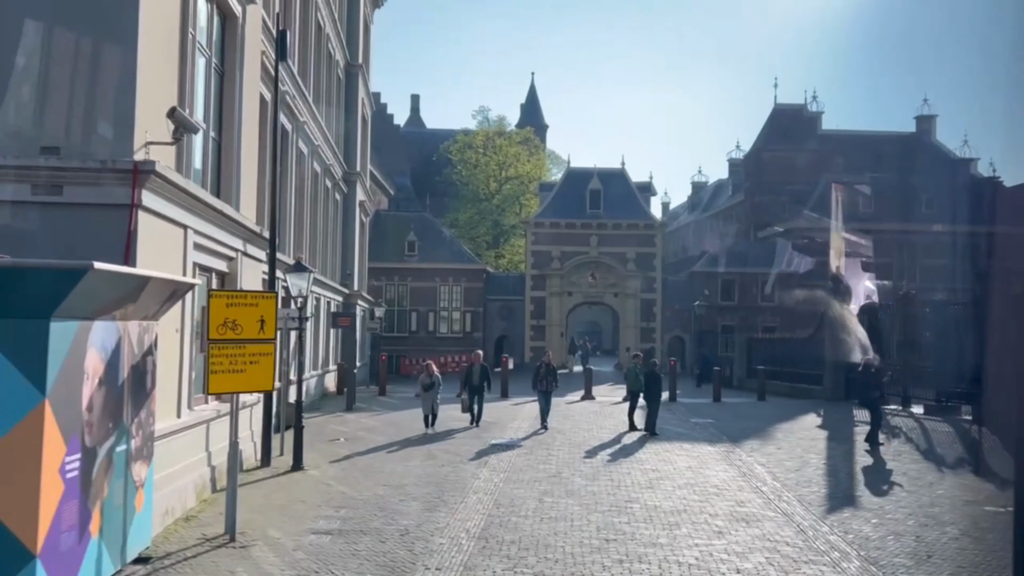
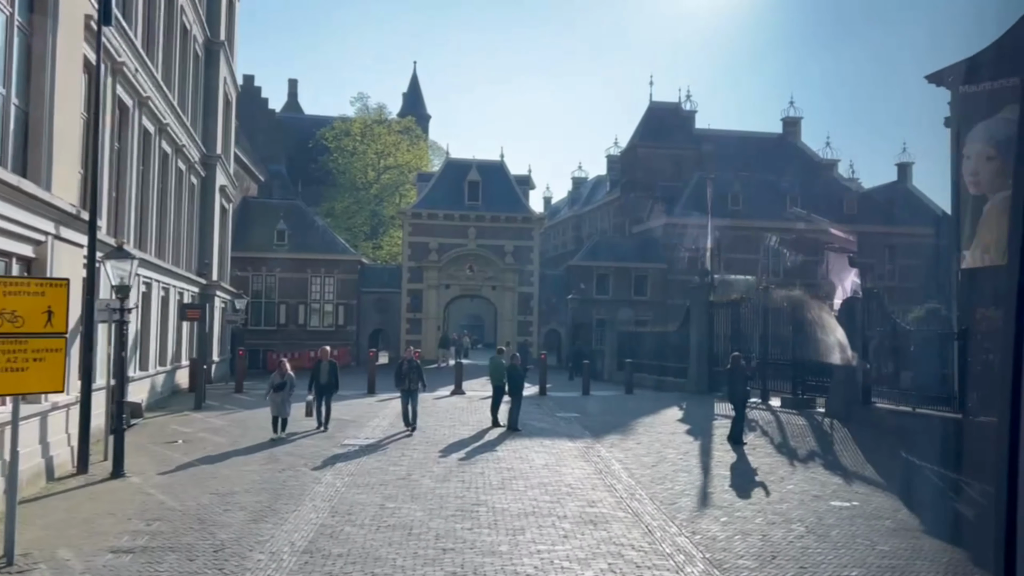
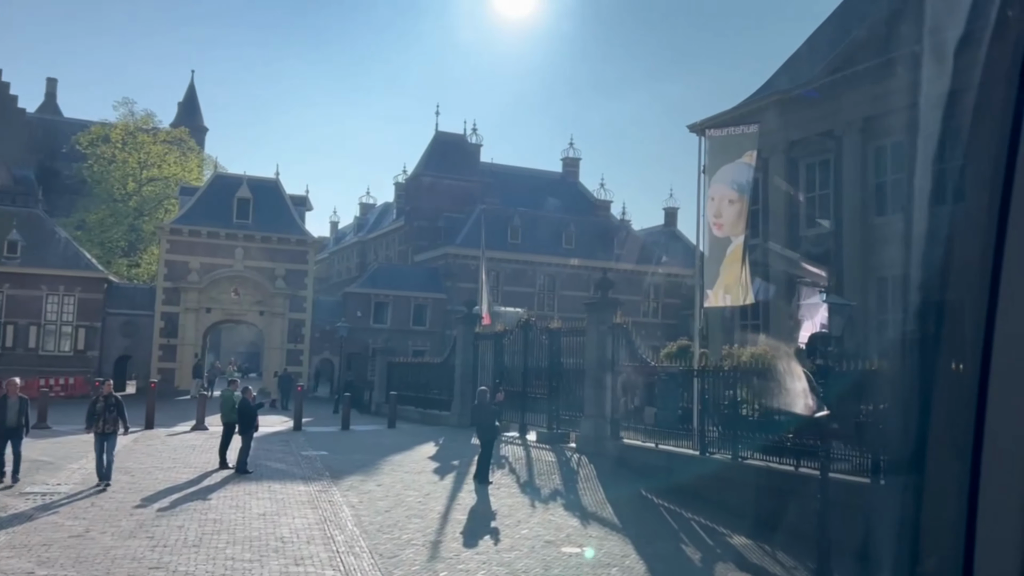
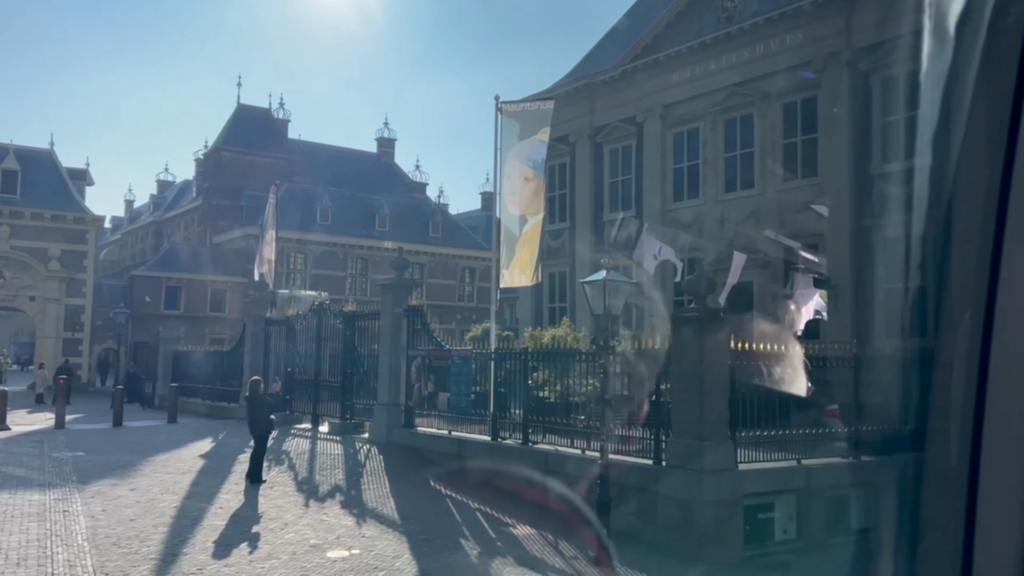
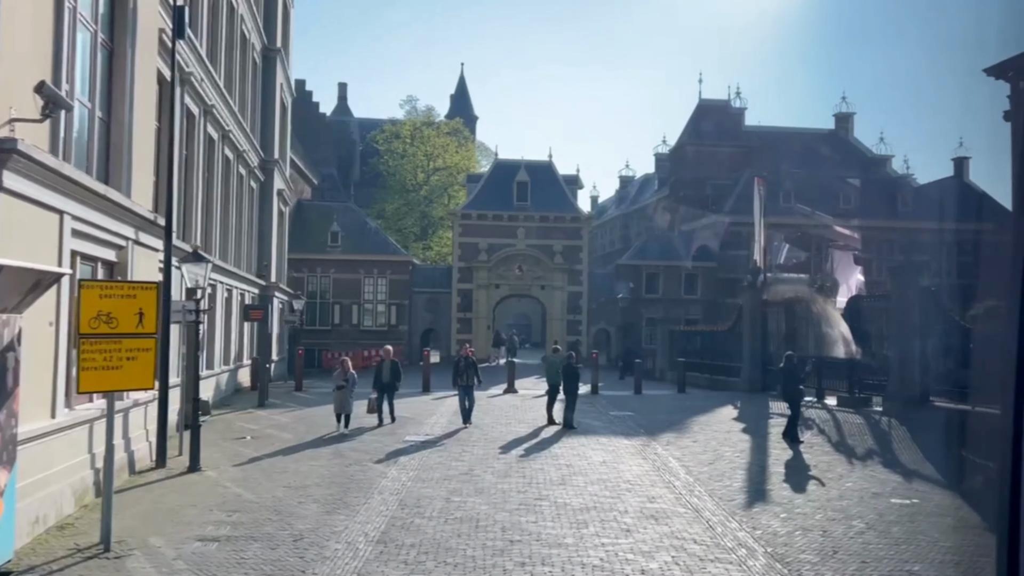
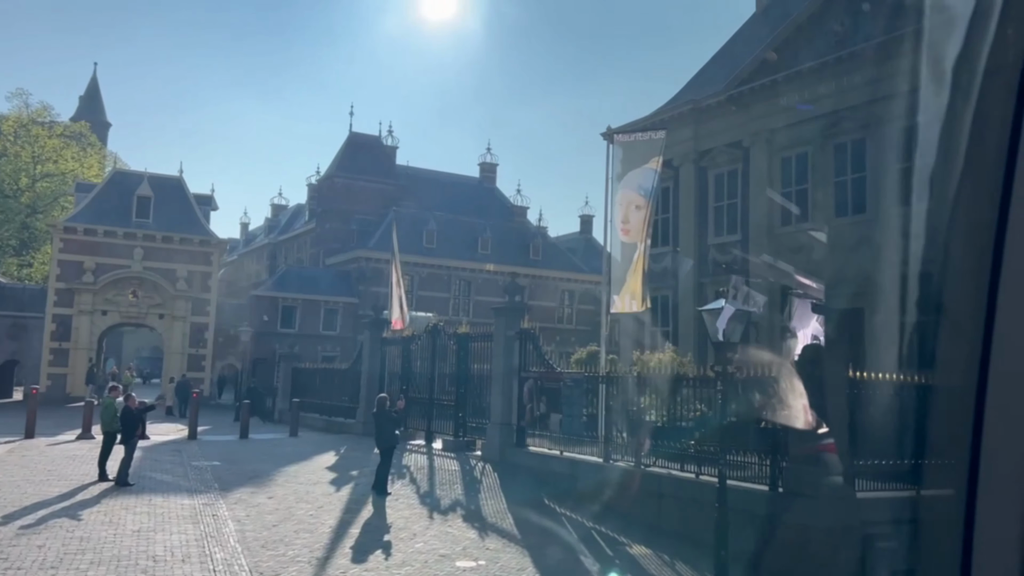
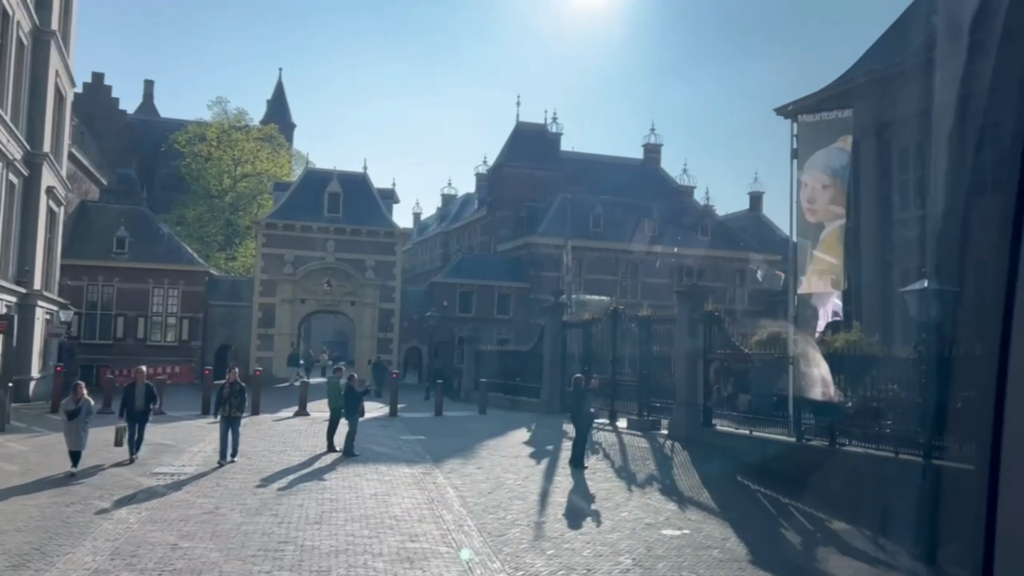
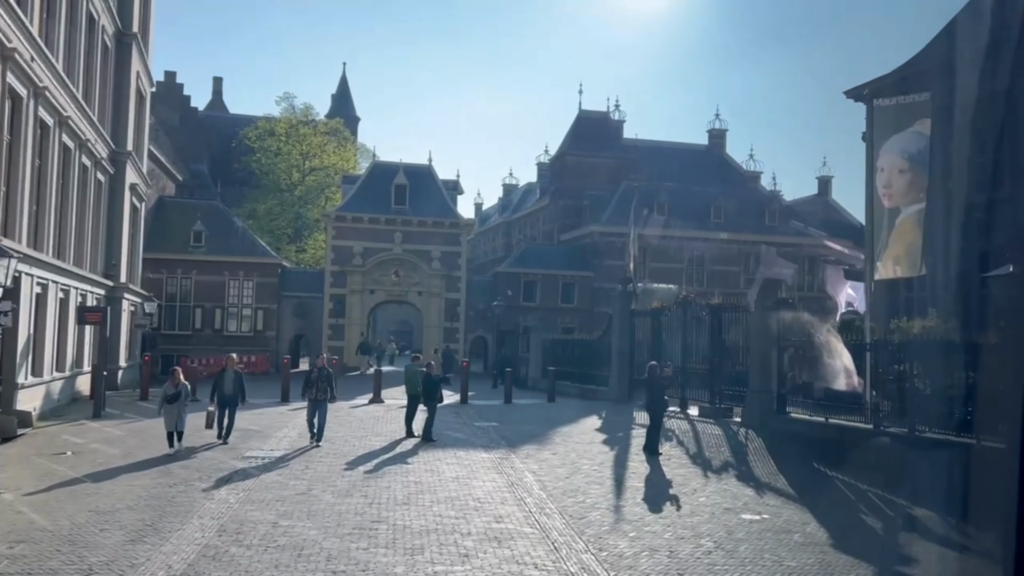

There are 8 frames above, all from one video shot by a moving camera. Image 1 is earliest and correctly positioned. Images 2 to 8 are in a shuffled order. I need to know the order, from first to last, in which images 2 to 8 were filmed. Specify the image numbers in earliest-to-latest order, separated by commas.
5, 2, 8, 7, 3, 6, 4
